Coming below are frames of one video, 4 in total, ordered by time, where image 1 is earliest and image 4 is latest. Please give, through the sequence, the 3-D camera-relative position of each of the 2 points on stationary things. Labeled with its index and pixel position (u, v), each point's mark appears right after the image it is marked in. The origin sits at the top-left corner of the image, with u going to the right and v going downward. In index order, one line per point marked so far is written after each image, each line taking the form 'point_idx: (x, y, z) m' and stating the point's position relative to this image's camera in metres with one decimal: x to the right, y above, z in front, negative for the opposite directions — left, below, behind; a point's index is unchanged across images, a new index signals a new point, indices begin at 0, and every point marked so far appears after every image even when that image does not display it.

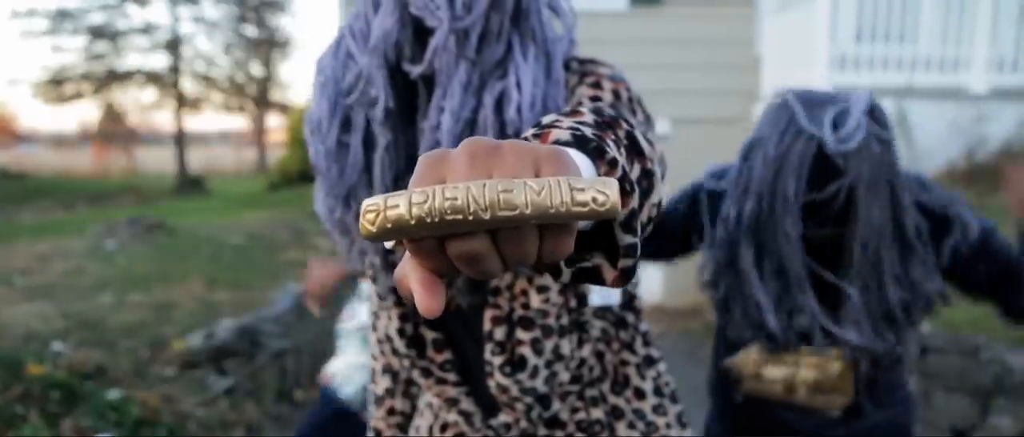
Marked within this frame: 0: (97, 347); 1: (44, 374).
0: (-2.7, -0.8, +5.2) m
1: (-2.6, -0.9, +4.5) m
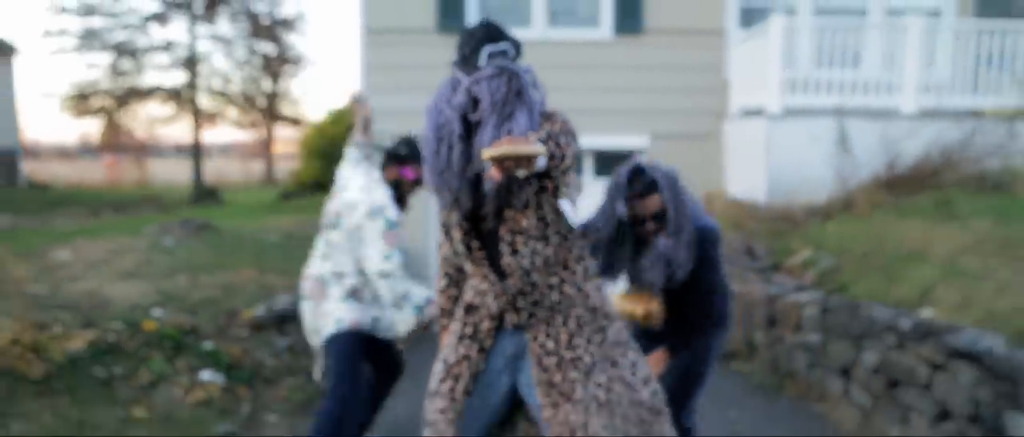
0: (-2.7, -0.8, +6.6) m
1: (-2.6, -0.8, +5.9) m
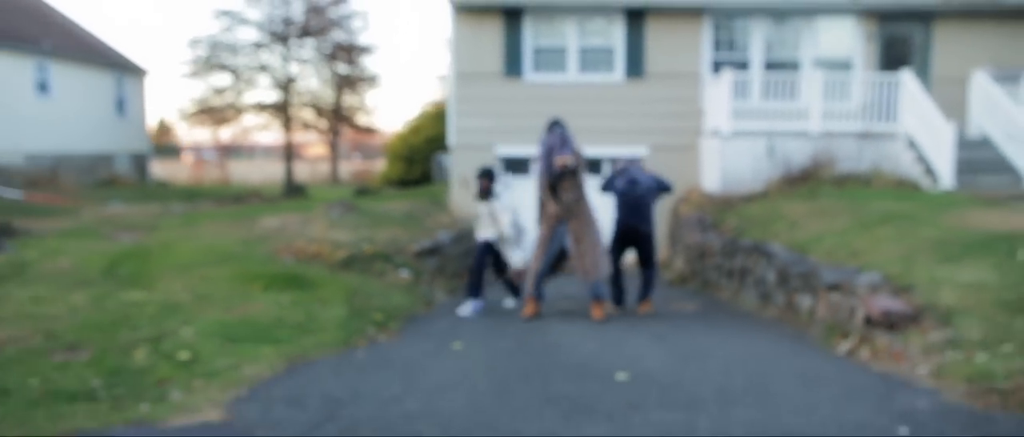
0: (-2.0, -0.4, +12.2) m
1: (-2.0, -0.4, +11.4) m
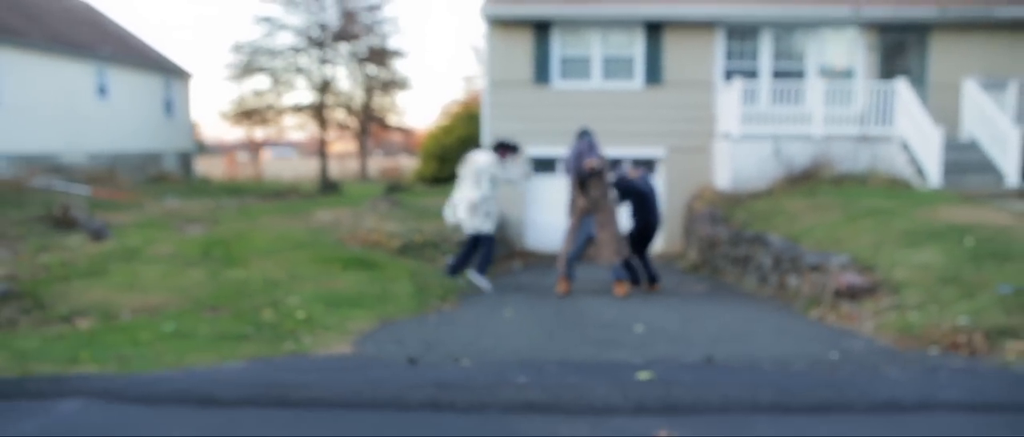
0: (-1.5, -0.3, +13.9) m
1: (-1.4, -0.3, +13.1) m
